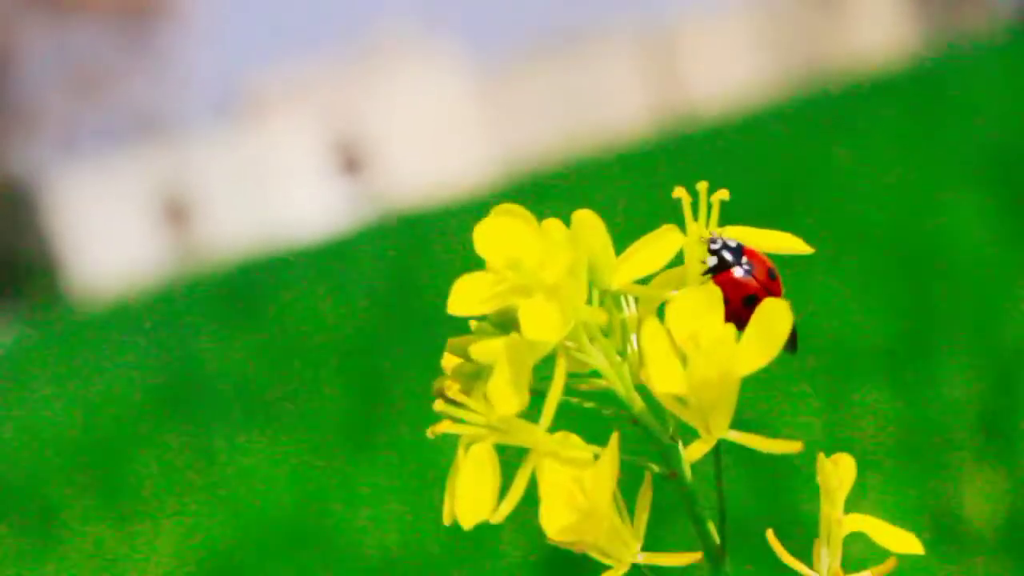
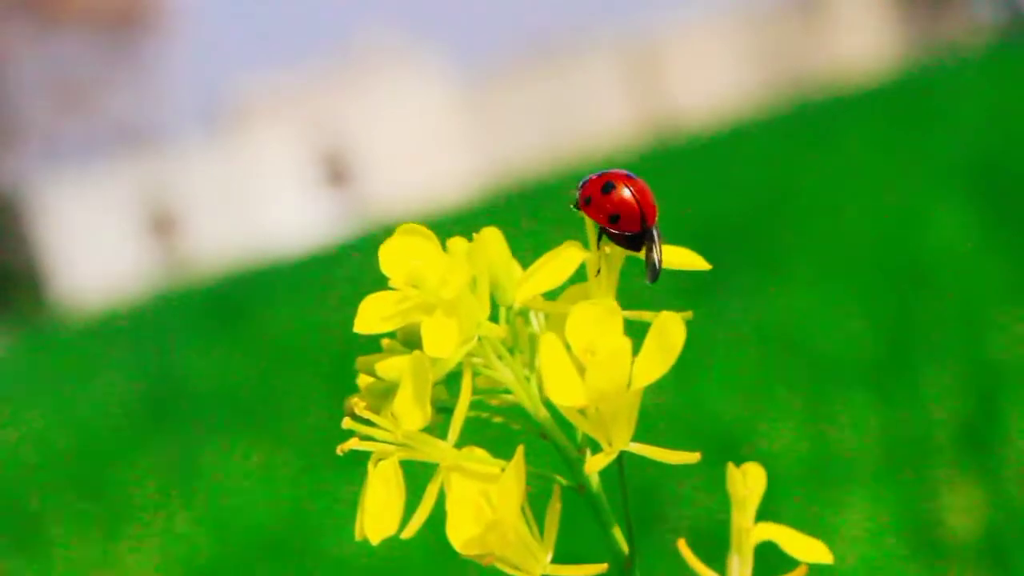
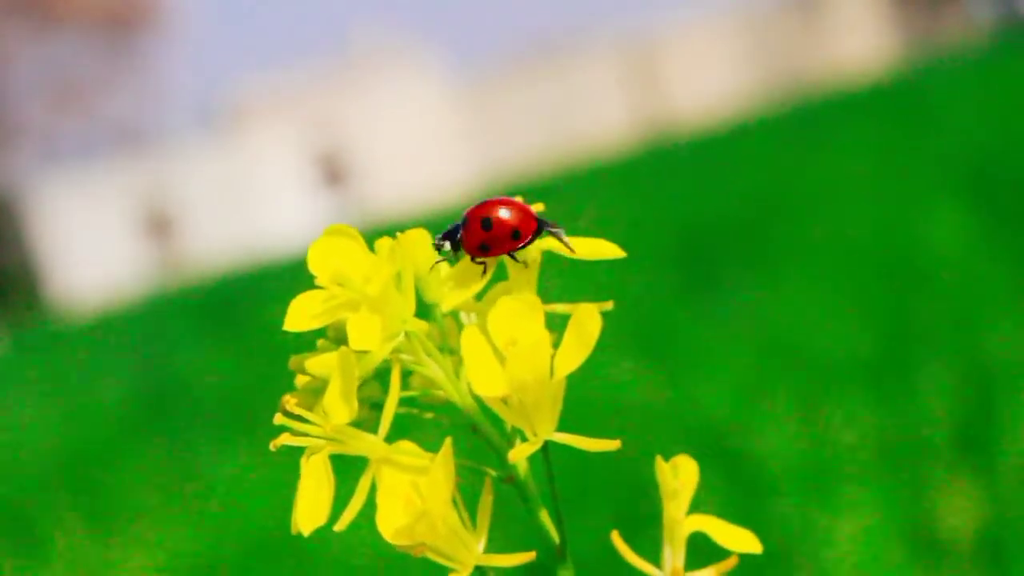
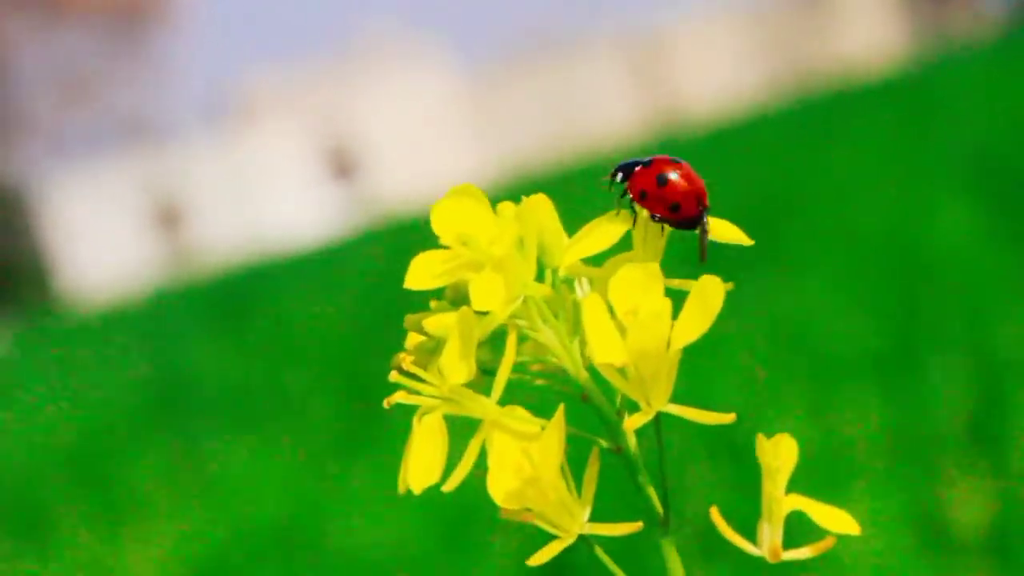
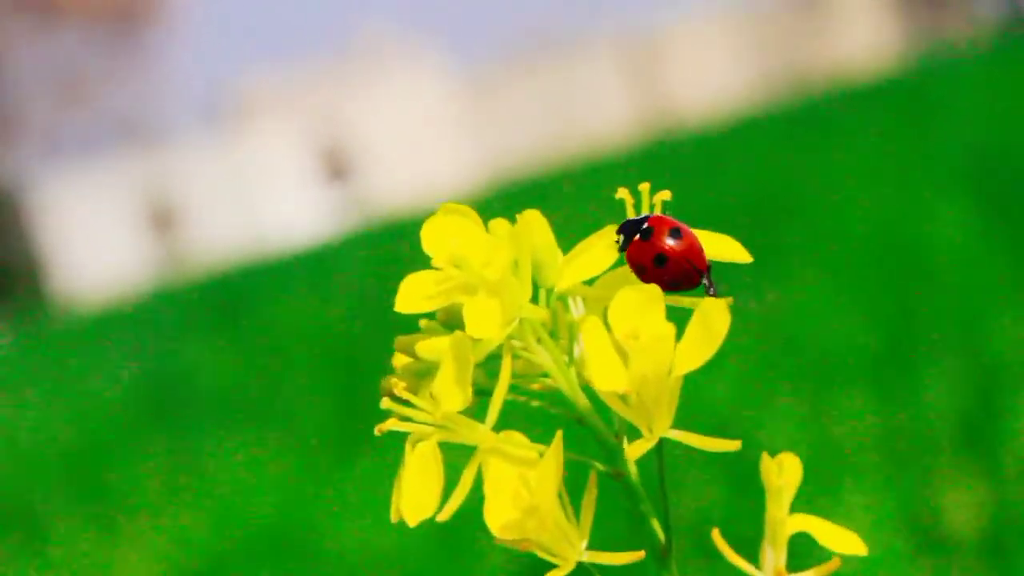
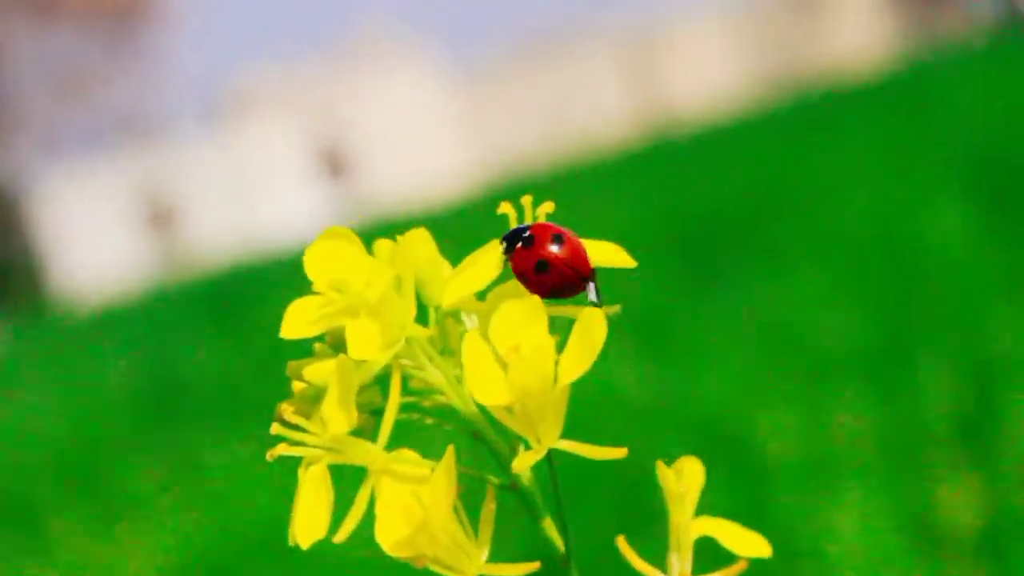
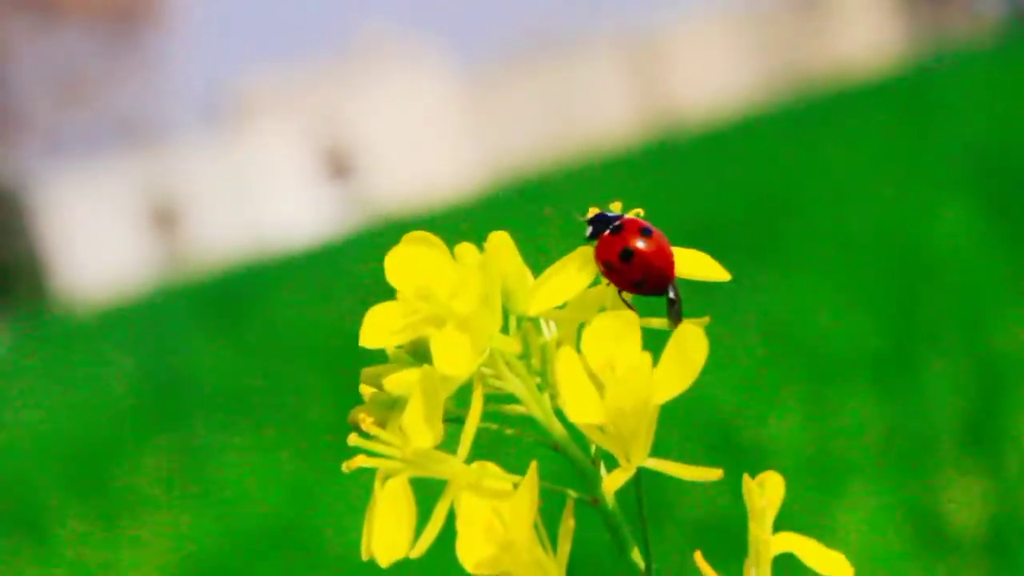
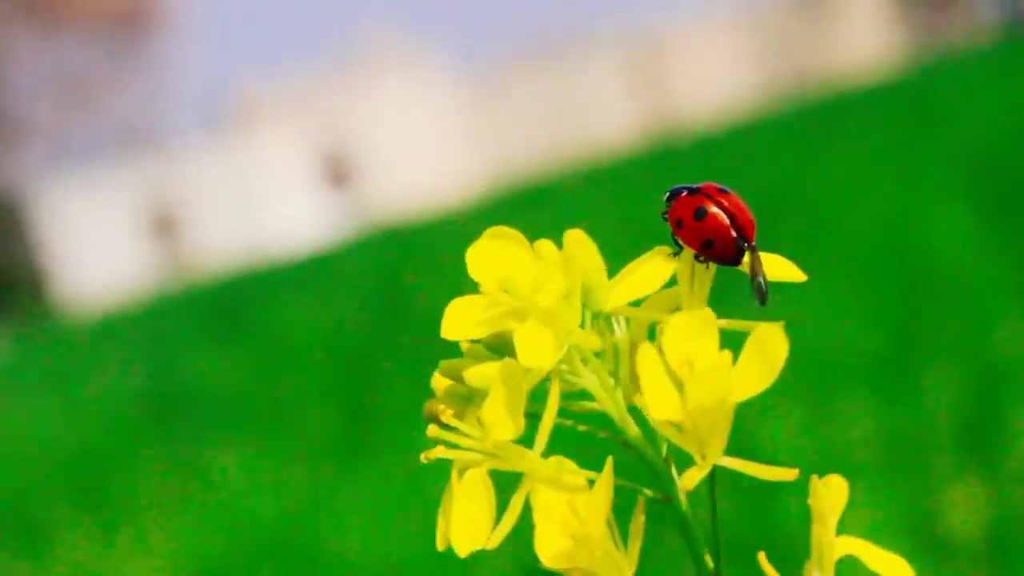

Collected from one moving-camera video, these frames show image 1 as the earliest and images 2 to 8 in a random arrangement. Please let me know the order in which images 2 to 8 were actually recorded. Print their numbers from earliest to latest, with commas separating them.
6, 5, 7, 4, 8, 2, 3
